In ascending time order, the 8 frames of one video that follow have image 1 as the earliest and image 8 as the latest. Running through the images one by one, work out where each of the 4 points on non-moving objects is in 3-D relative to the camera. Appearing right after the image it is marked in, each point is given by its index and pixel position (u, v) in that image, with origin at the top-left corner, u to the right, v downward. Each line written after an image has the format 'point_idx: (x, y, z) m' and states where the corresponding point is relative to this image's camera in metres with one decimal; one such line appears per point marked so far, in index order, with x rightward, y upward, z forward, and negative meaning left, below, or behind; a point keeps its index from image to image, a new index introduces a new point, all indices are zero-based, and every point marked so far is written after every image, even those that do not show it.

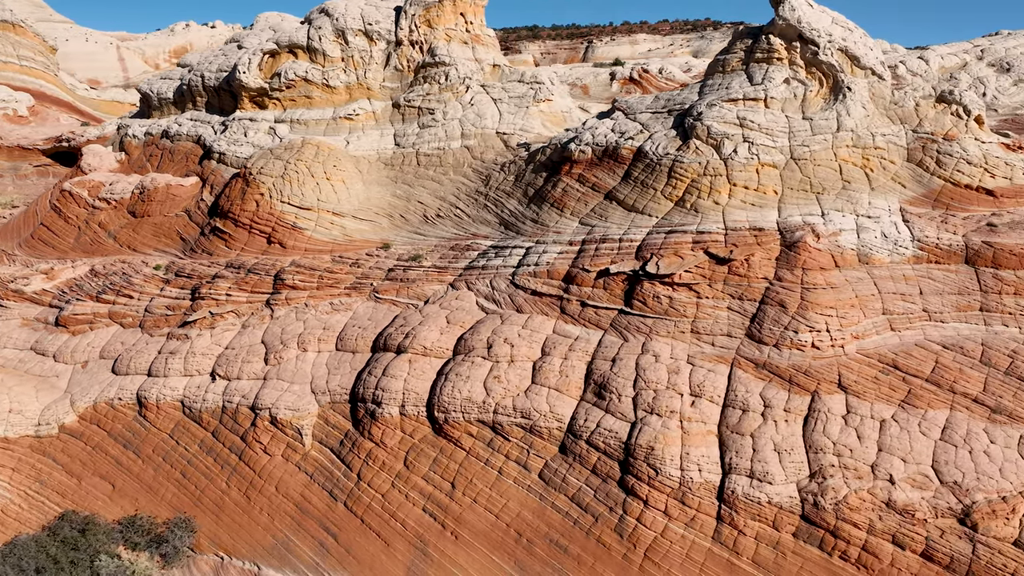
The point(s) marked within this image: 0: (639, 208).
0: (+1.1, +0.7, +8.2) m
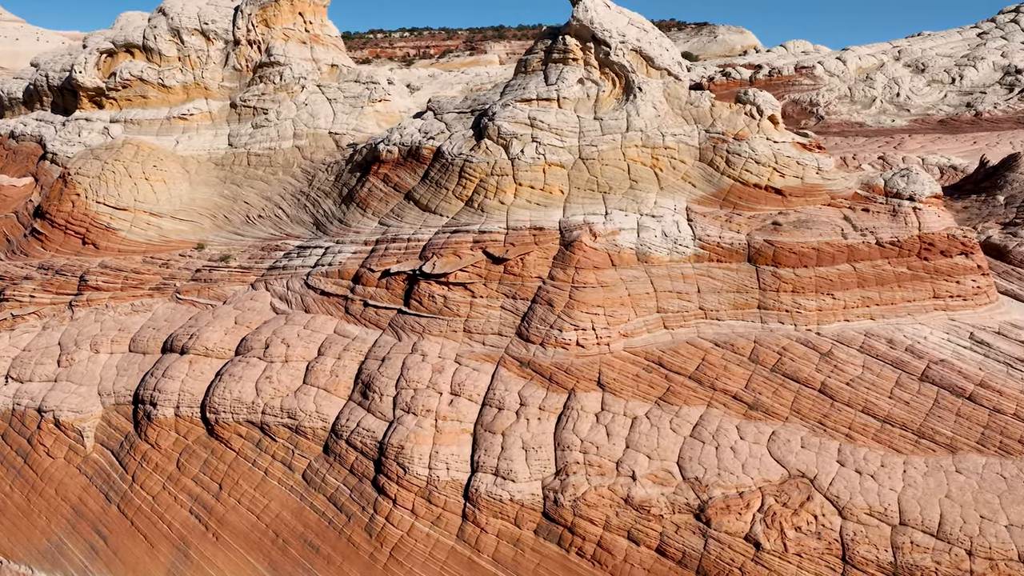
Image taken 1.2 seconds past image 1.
0: (-0.7, +0.7, +8.3) m
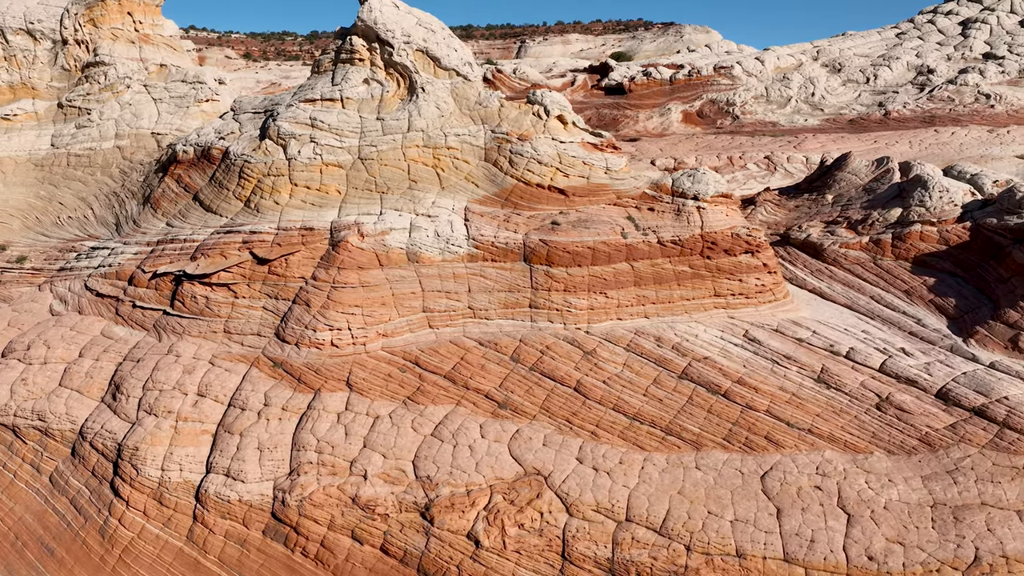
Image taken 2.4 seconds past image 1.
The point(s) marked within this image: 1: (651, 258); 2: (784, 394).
0: (-2.7, +0.7, +8.2) m
1: (+1.3, +0.3, +8.2) m
2: (+2.2, -0.9, +7.5) m
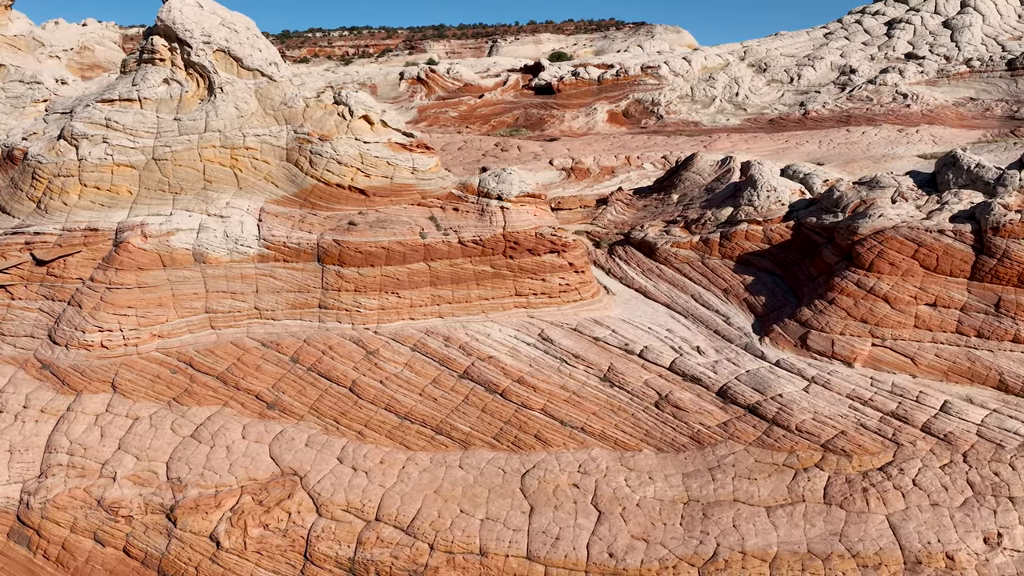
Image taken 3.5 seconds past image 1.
0: (-4.5, +0.7, +8.2) m
1: (-0.5, +0.3, +8.3) m
2: (+0.4, -0.8, +7.5) m
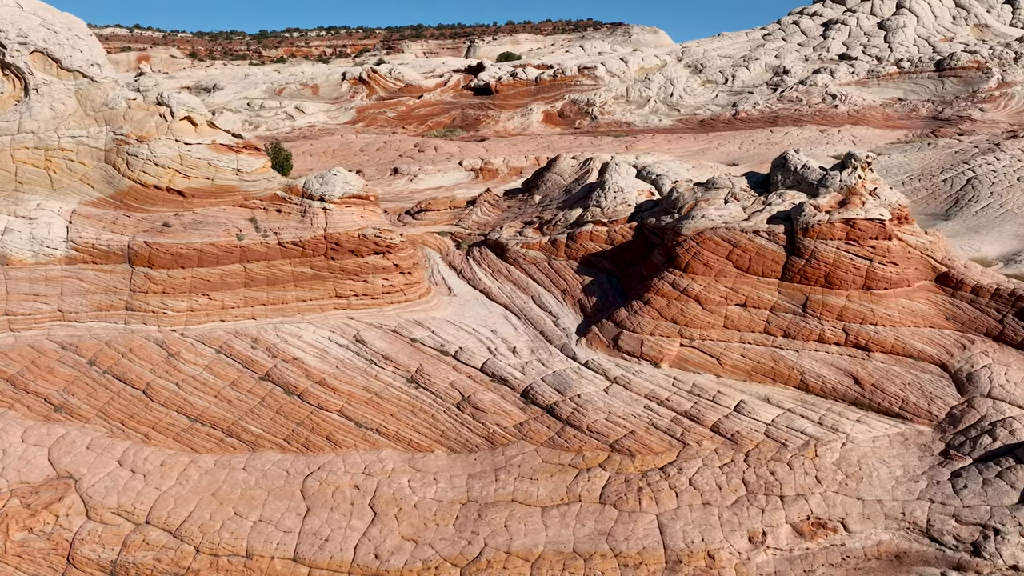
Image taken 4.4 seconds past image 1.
0: (-6.1, +0.7, +8.1) m
1: (-2.2, +0.3, +8.2) m
2: (-1.2, -0.9, +7.5) m
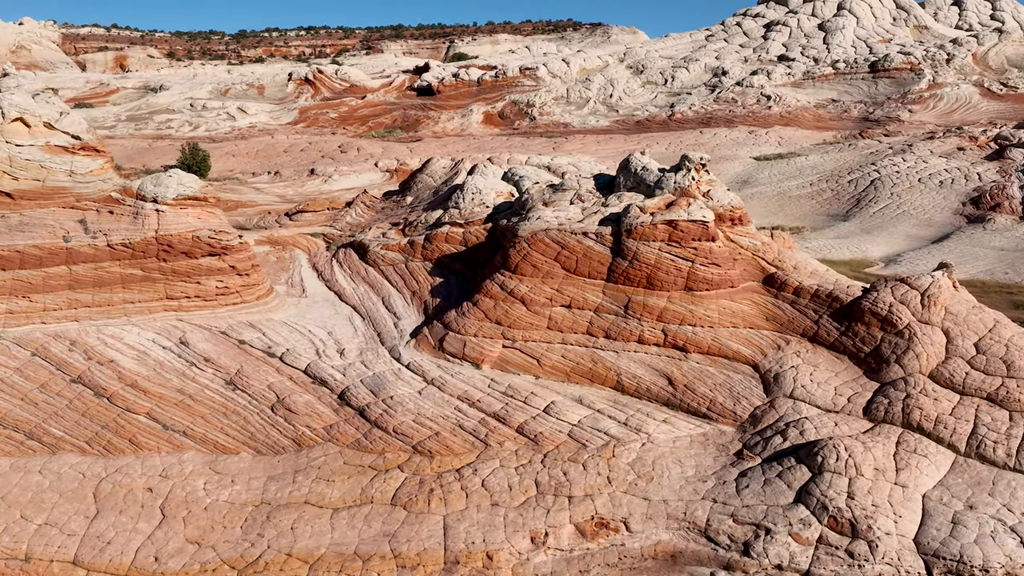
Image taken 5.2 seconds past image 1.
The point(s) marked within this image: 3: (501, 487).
0: (-7.6, +0.6, +8.0) m
1: (-3.7, +0.2, +8.2) m
2: (-2.7, -0.9, +7.5) m
3: (-0.1, -1.5, +6.7) m
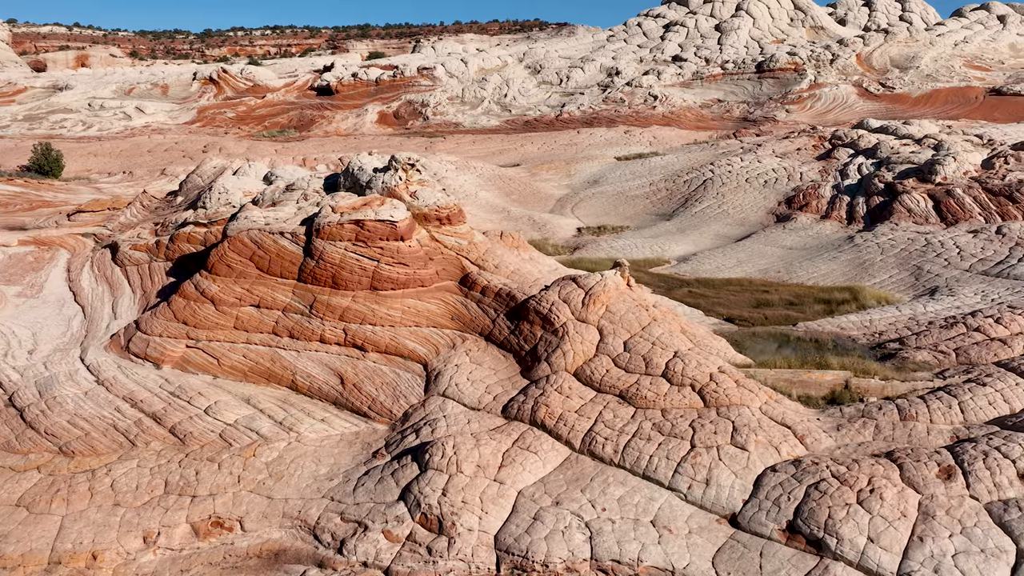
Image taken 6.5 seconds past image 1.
0: (-10.4, +0.6, +7.9) m
1: (-6.5, +0.2, +8.1) m
2: (-5.5, -0.9, +7.5) m
3: (-2.8, -1.5, +6.7) m
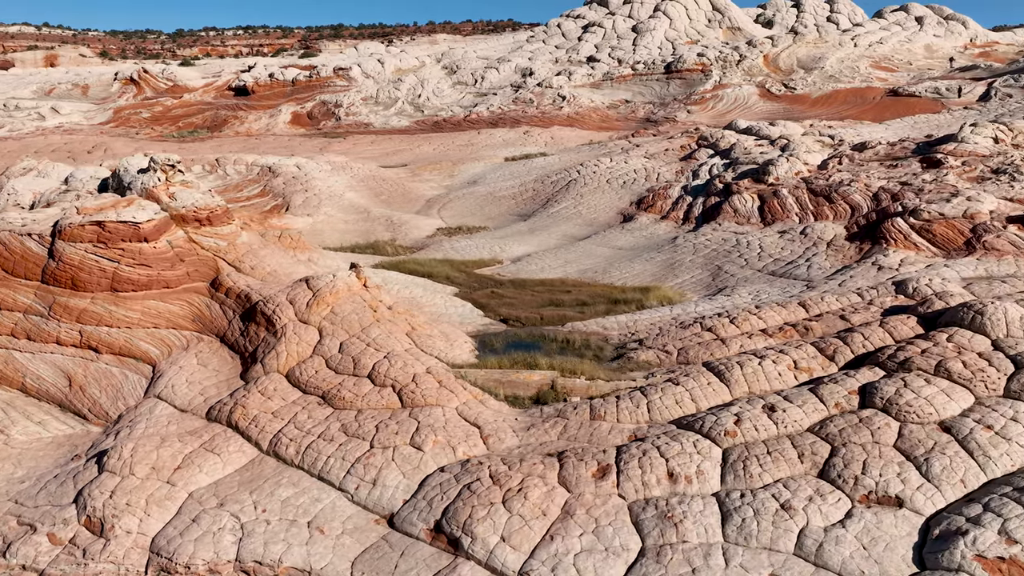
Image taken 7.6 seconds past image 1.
0: (-12.7, +0.6, +7.7) m
1: (-8.7, +0.2, +8.0) m
2: (-7.7, -0.9, +7.4) m
3: (-5.0, -1.5, +6.7) m
